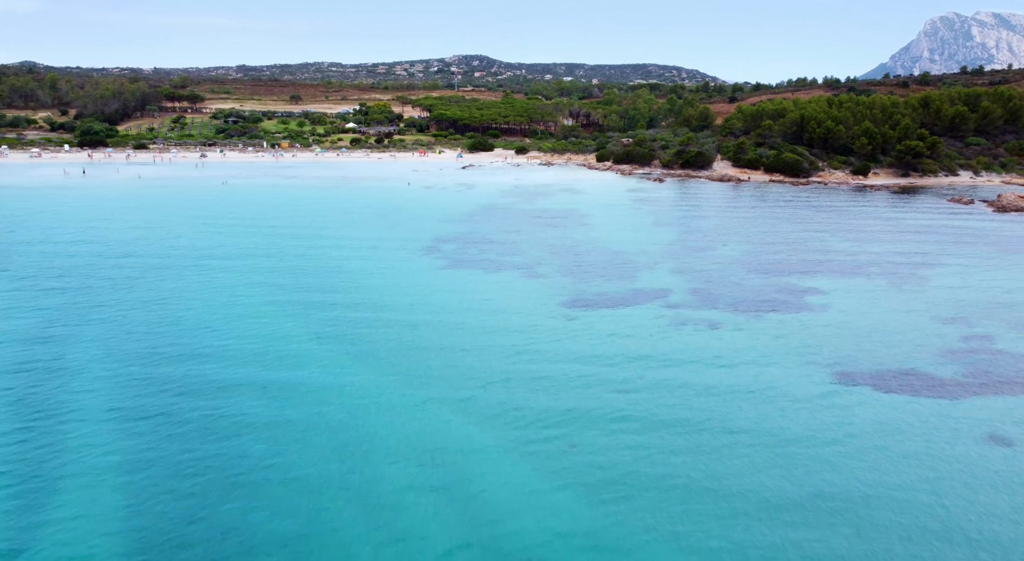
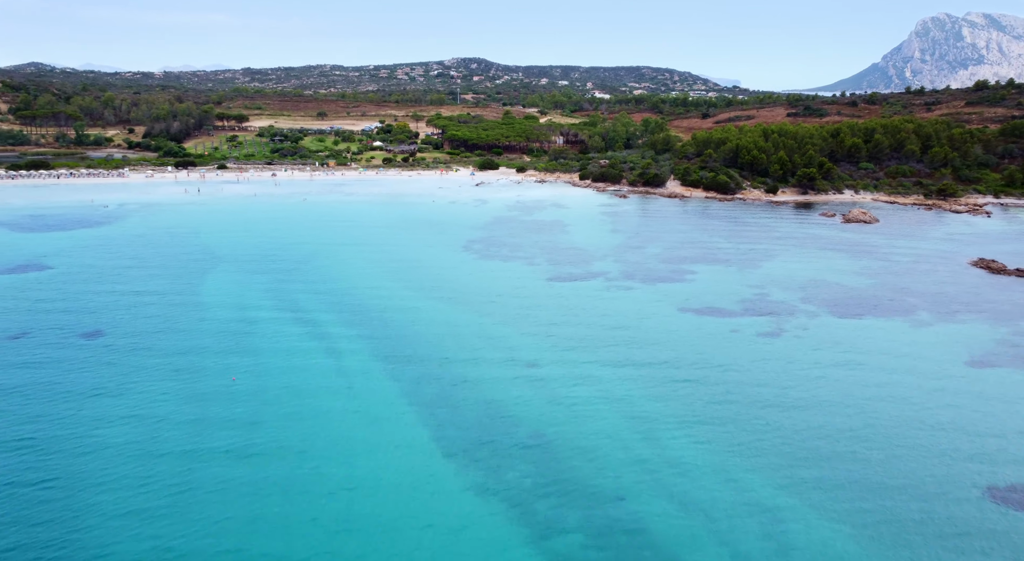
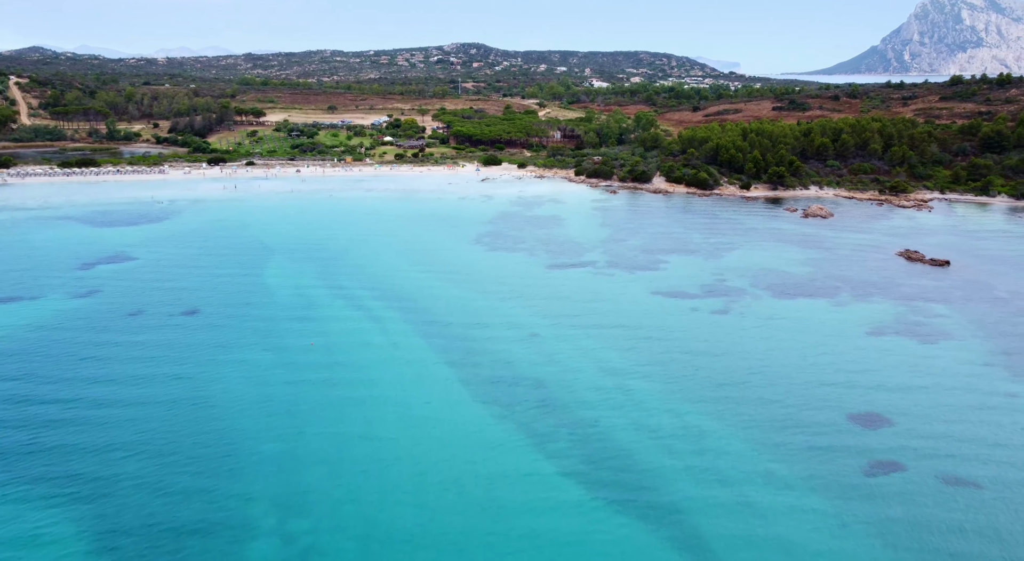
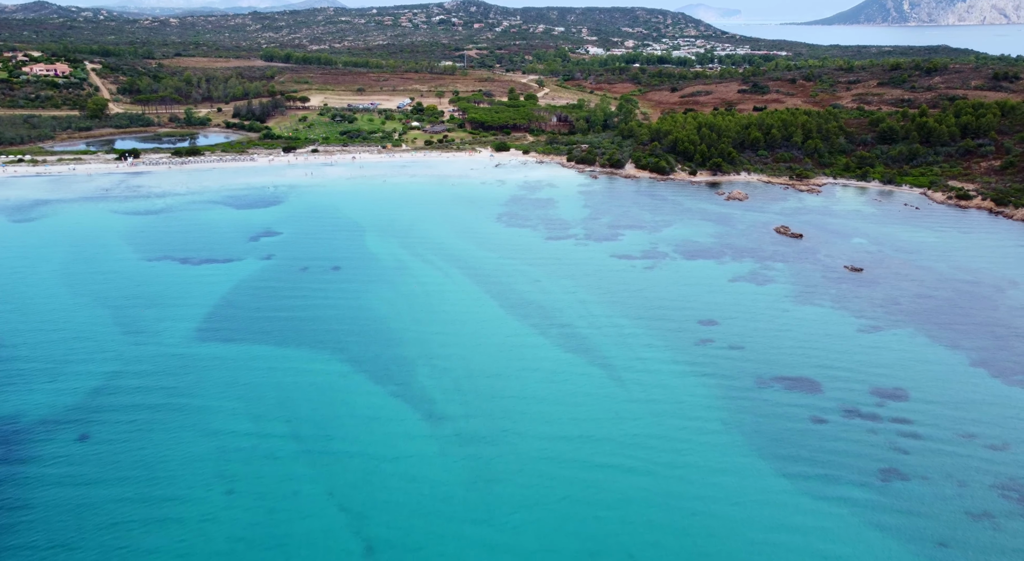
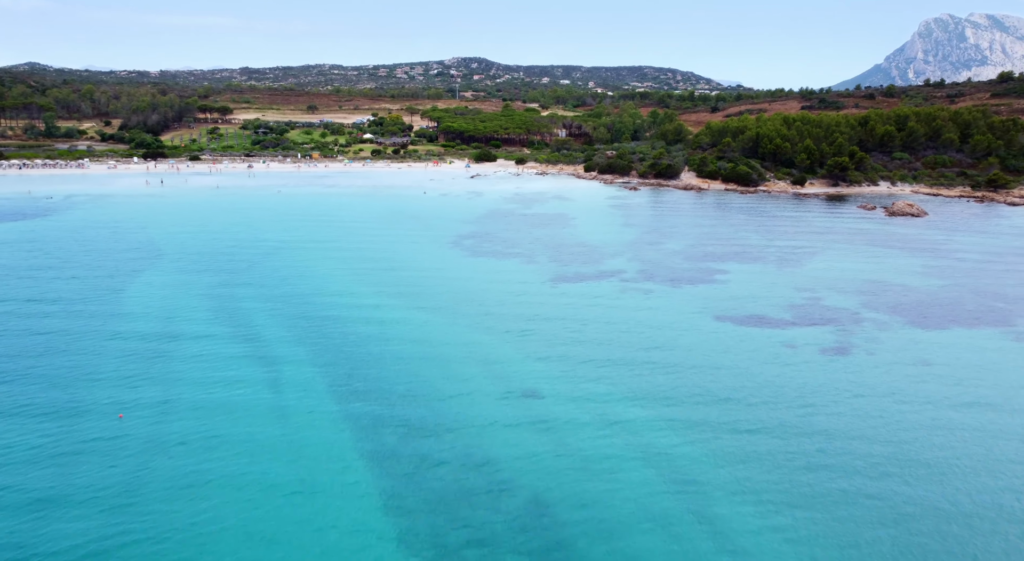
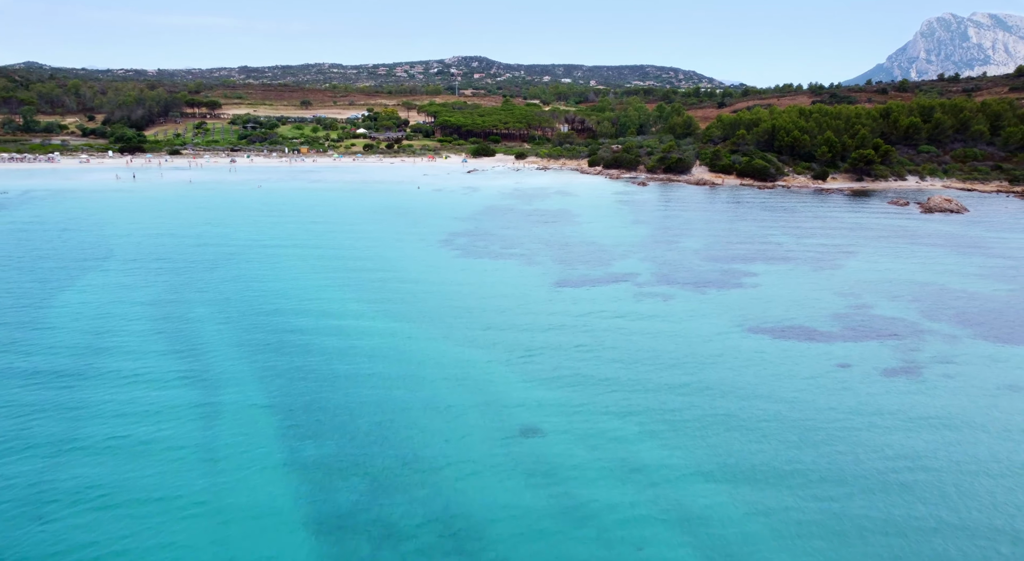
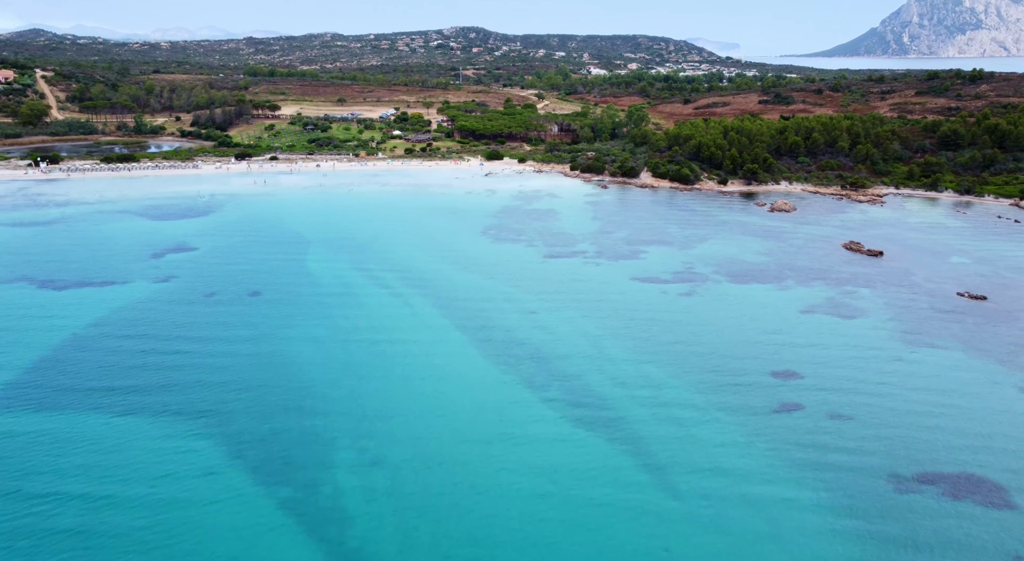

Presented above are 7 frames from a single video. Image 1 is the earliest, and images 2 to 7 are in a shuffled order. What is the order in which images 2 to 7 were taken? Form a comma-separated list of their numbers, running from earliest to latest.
6, 5, 2, 3, 7, 4
